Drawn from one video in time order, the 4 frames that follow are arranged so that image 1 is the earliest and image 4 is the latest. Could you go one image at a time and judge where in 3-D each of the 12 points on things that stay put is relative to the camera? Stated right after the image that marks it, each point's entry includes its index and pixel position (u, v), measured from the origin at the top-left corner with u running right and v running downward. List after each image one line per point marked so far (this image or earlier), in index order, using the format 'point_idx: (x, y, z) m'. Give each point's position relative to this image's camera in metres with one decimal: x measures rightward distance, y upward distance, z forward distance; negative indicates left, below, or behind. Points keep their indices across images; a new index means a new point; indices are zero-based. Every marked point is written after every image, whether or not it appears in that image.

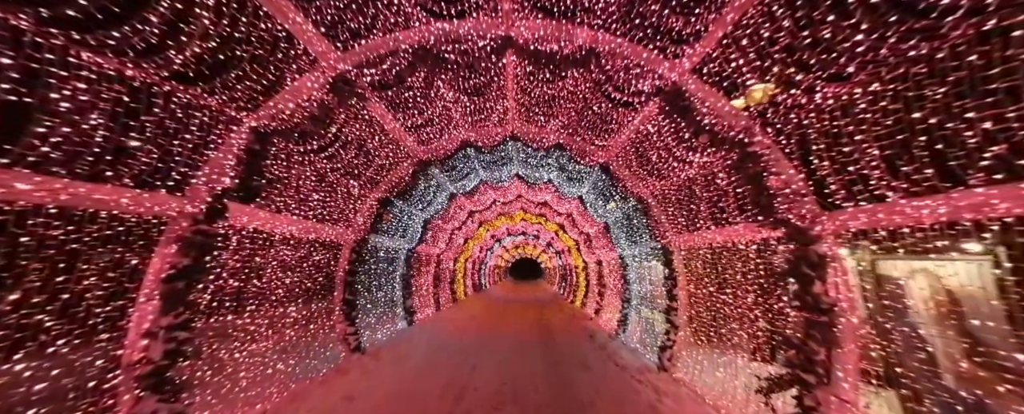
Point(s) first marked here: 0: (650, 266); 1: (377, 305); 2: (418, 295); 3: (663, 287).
0: (+1.9, -0.8, +3.6) m
1: (-1.8, -1.2, +3.3) m
2: (-1.9, -1.7, +5.0) m
3: (+1.8, -0.9, +3.1) m
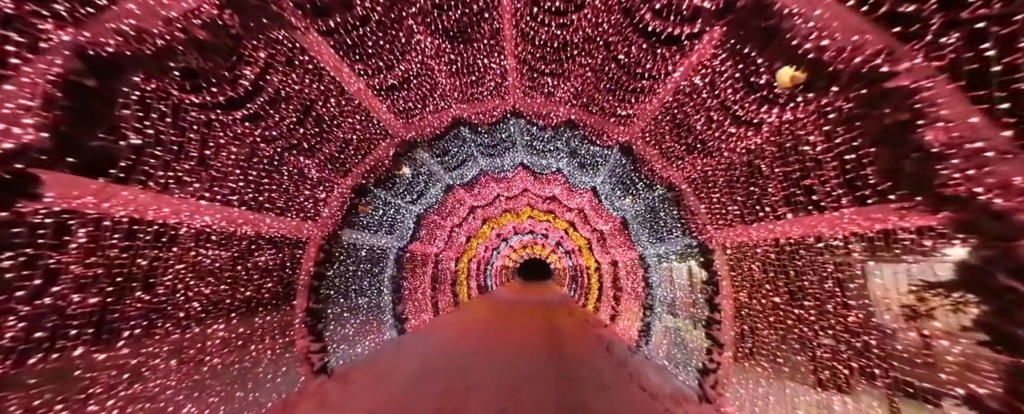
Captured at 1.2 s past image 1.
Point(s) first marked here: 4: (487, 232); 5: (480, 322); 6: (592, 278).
0: (+2.0, -0.7, +3.1) m
1: (-1.7, -1.1, +2.8) m
2: (-1.8, -1.6, +4.6) m
3: (+1.8, -0.8, +2.5) m
4: (-0.9, -1.0, +10.4) m
5: (-0.7, -2.9, +6.4) m
6: (+2.8, -2.4, +8.8) m
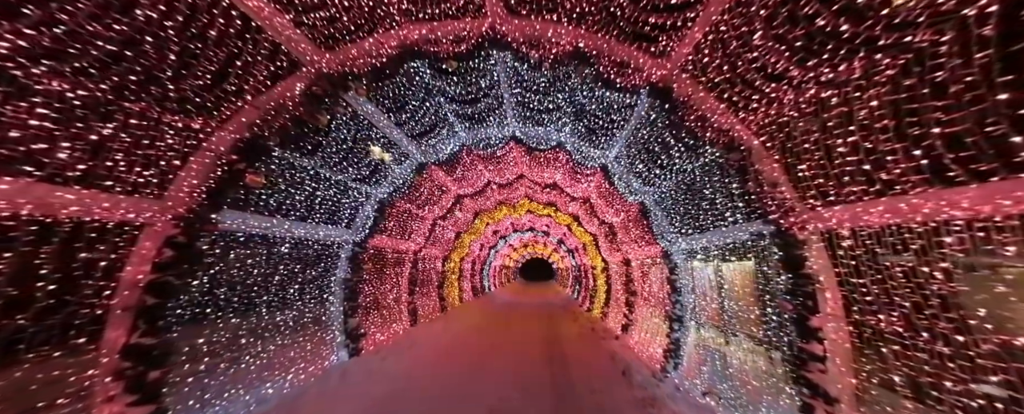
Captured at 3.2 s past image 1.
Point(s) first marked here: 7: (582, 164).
0: (+1.8, -0.5, +2.2) m
1: (-1.9, -1.0, +1.9) m
2: (-2.0, -1.4, +3.7) m
3: (+1.7, -0.6, +1.7) m
4: (-1.1, -0.7, +9.5) m
5: (-0.8, -2.7, +5.5) m
6: (+2.6, -2.1, +7.9) m
7: (+1.0, +0.6, +3.9) m
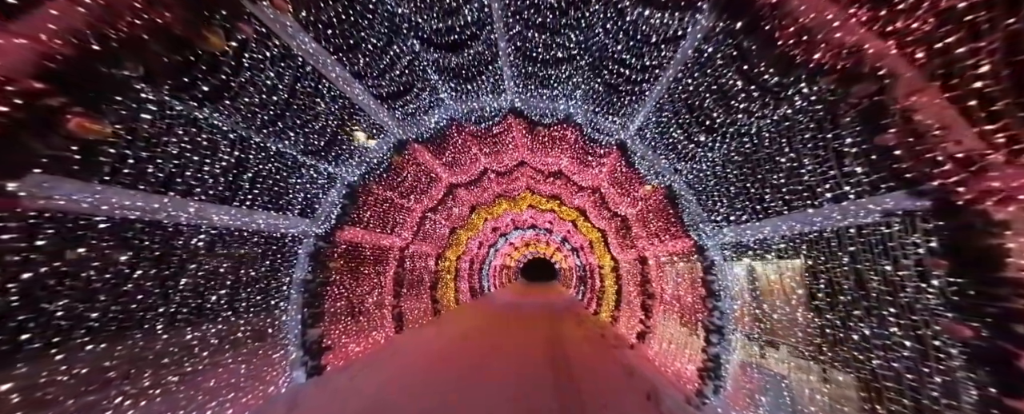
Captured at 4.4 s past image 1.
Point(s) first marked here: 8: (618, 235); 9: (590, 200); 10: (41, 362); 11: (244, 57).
0: (+1.8, -0.3, +1.6) m
1: (-1.9, -0.8, +1.3) m
2: (-2.0, -1.2, +3.1) m
3: (+1.6, -0.5, +1.0) m
4: (-1.1, -0.5, +8.9) m
5: (-0.8, -2.5, +4.9) m
6: (+2.6, -1.9, +7.3) m
7: (+1.0, +0.8, +3.2) m
8: (+2.3, -0.6, +5.9) m
9: (+1.7, +0.2, +6.2) m
10: (-1.8, -0.6, +1.0) m
11: (-1.3, +0.7, +1.3) m
